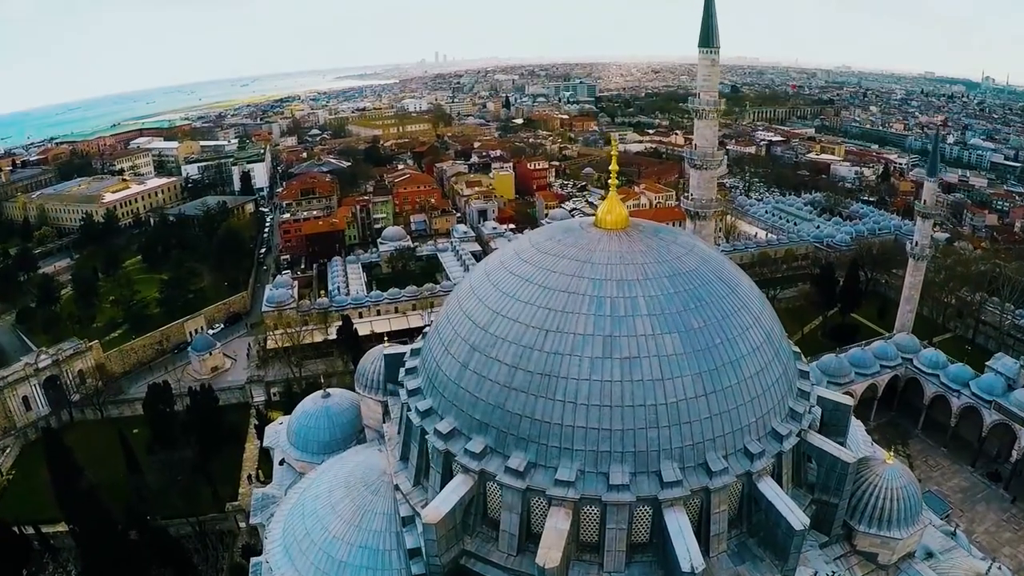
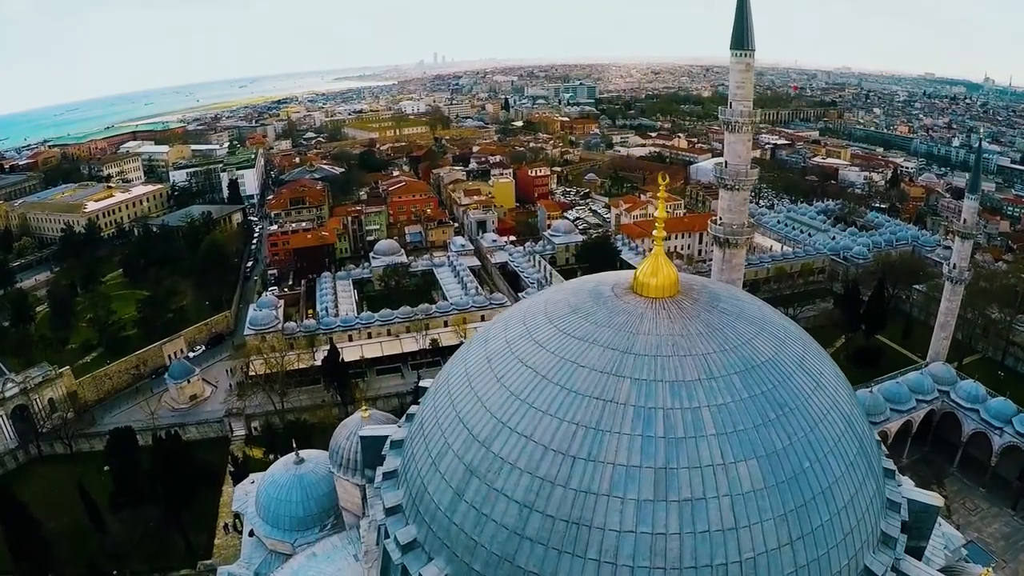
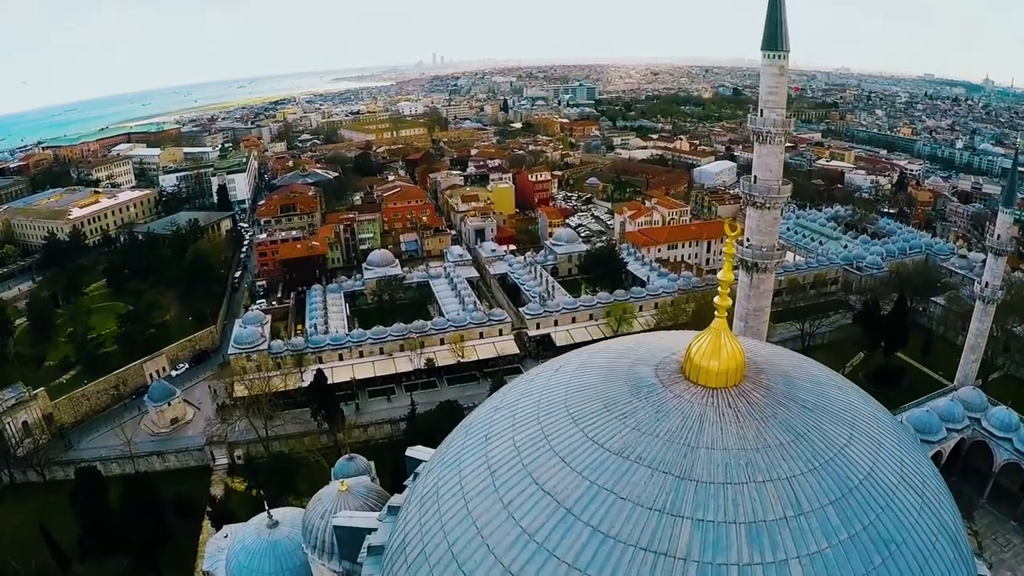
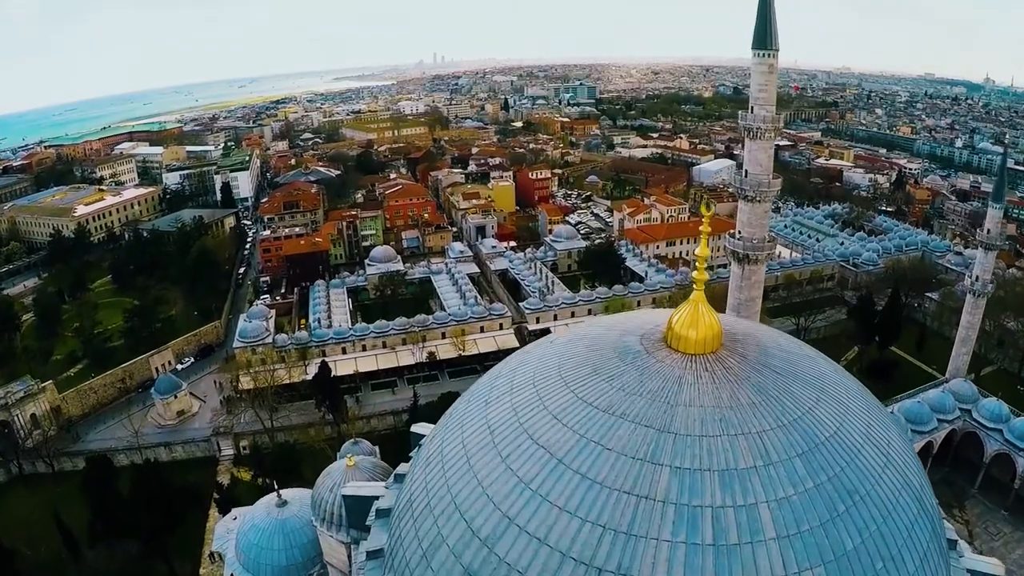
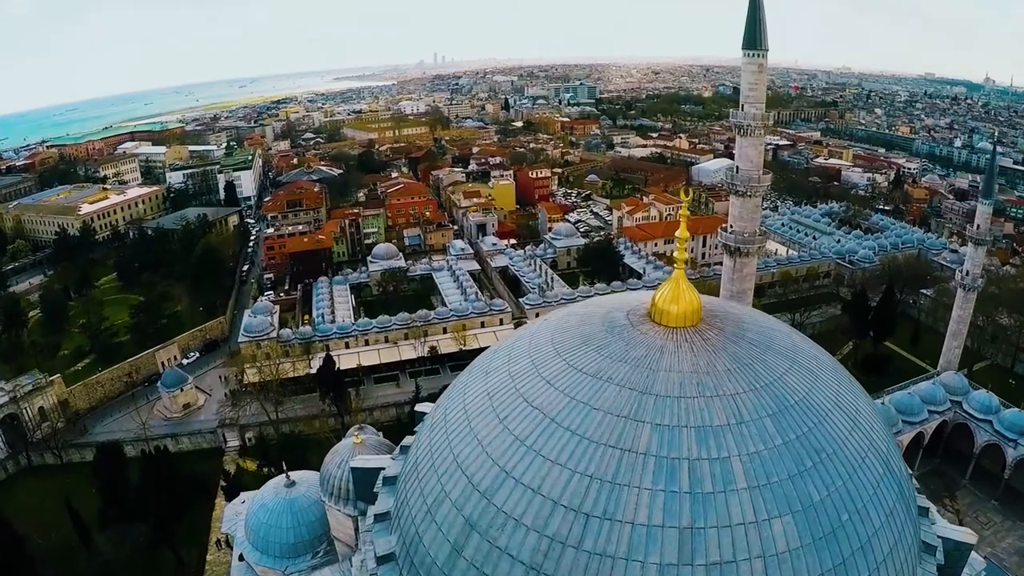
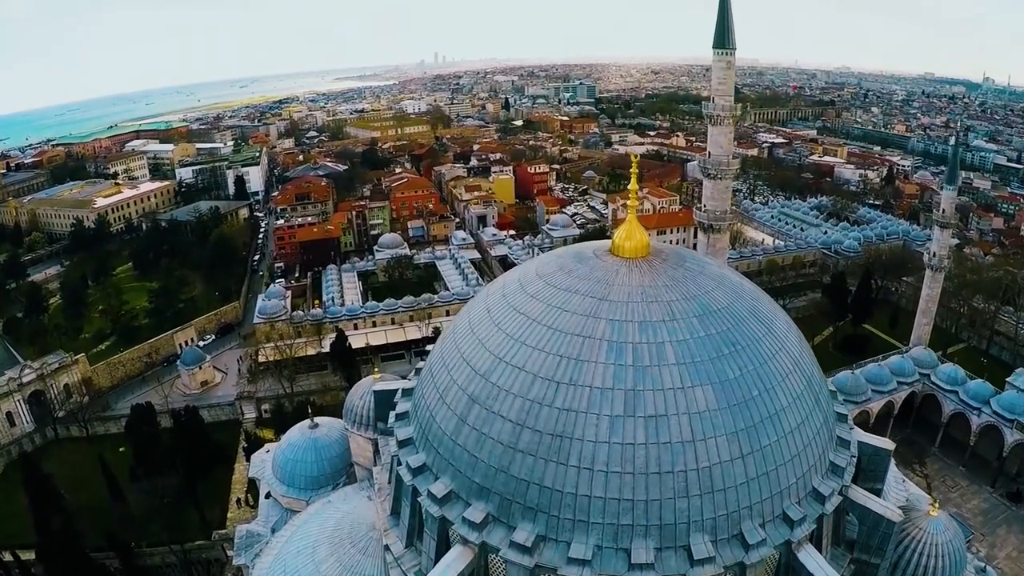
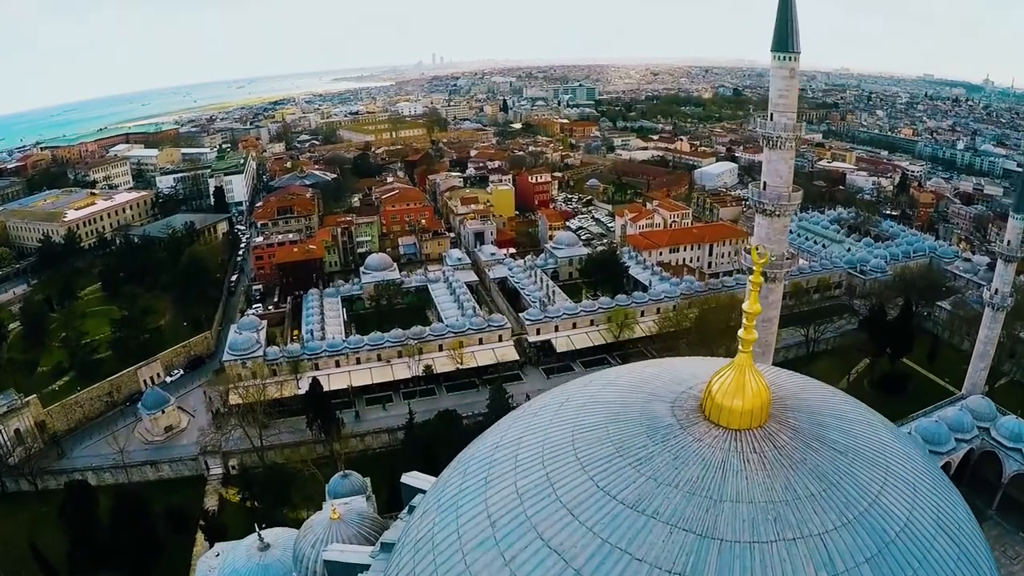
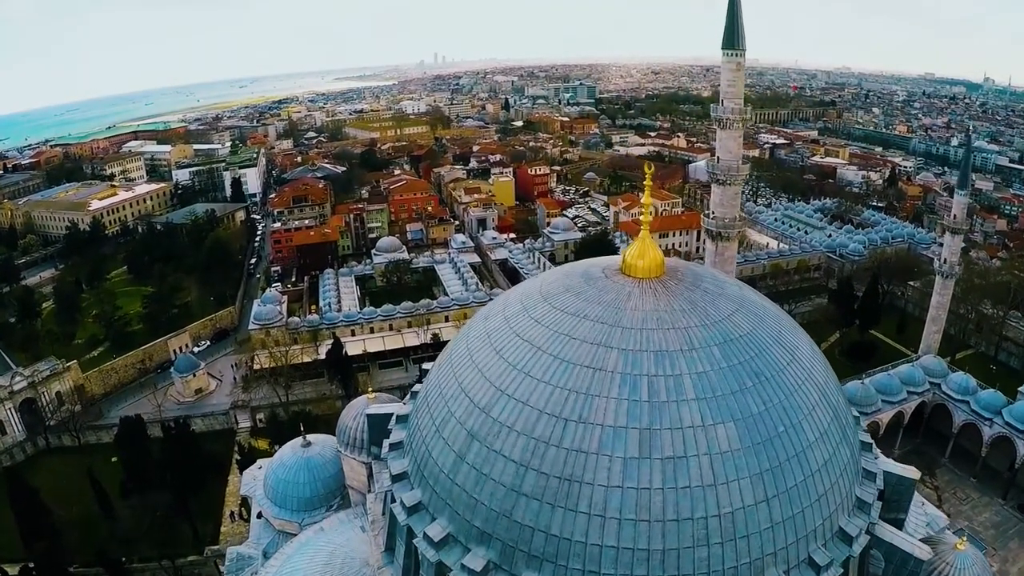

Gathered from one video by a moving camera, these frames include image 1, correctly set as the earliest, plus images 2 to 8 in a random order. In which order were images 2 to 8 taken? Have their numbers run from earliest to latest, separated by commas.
6, 8, 2, 5, 4, 3, 7
